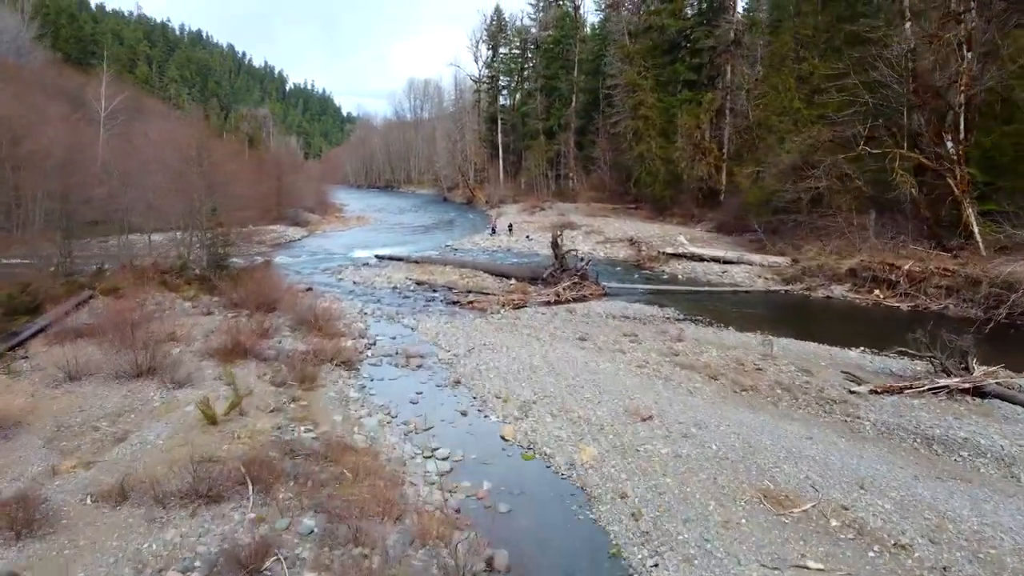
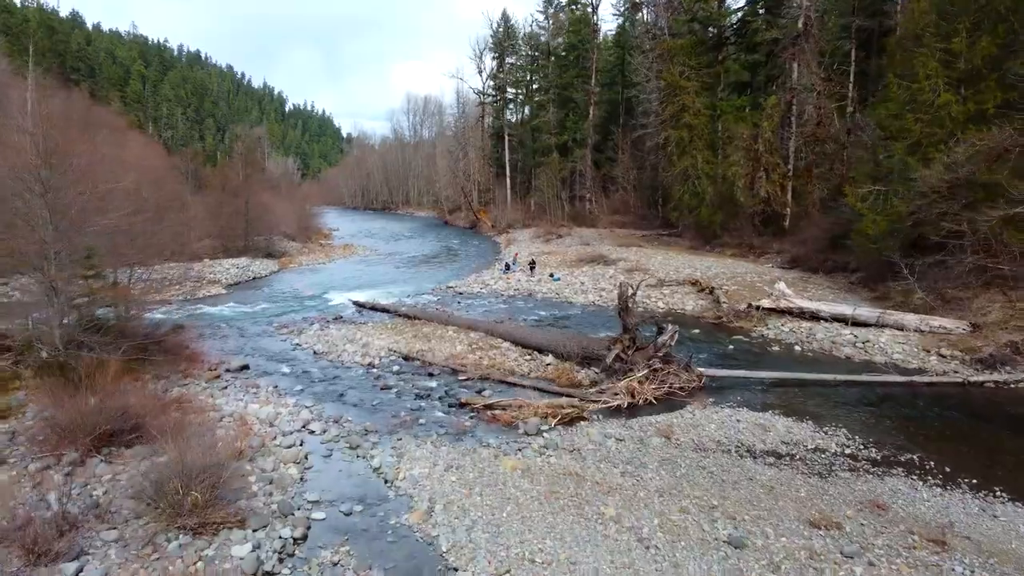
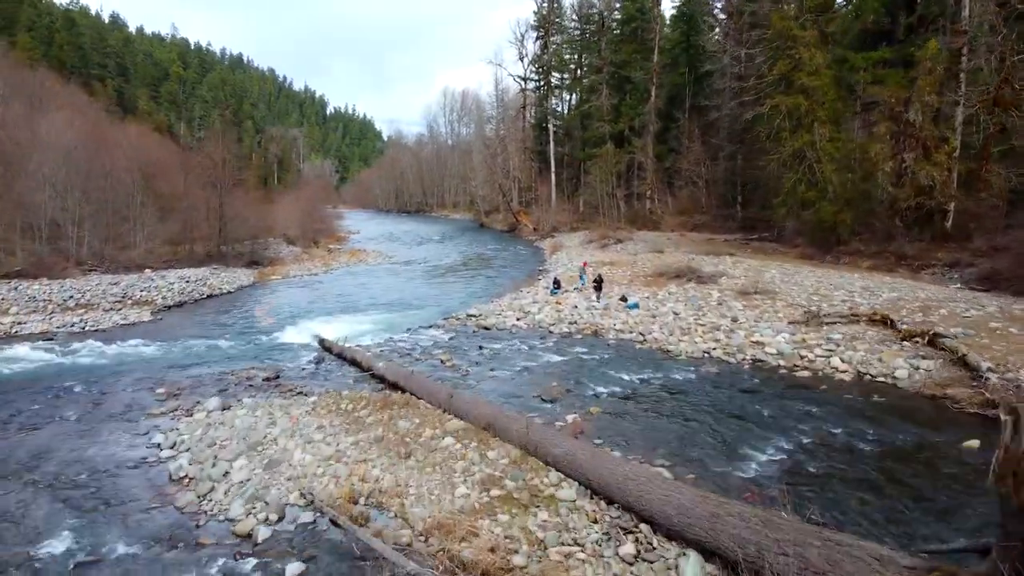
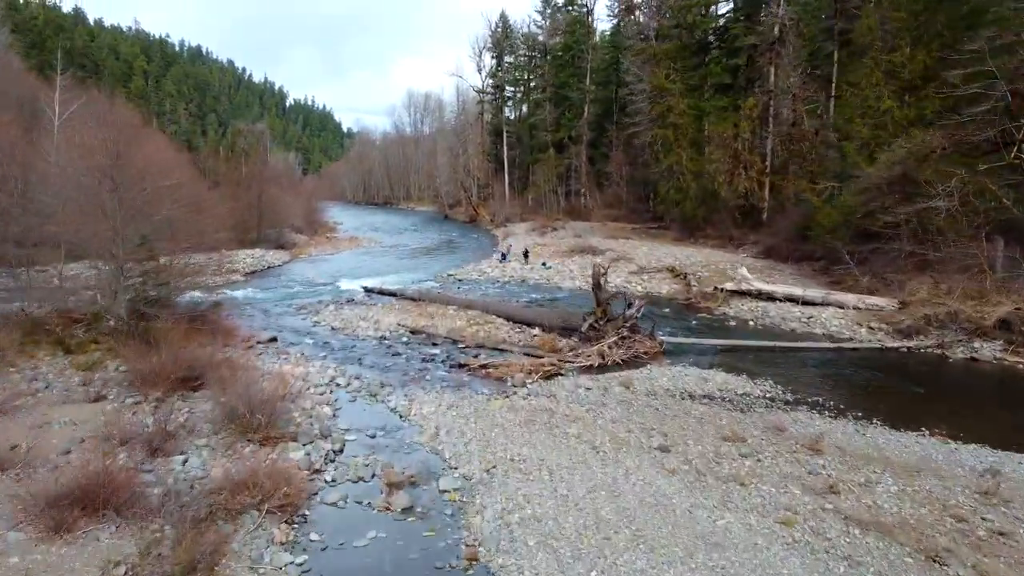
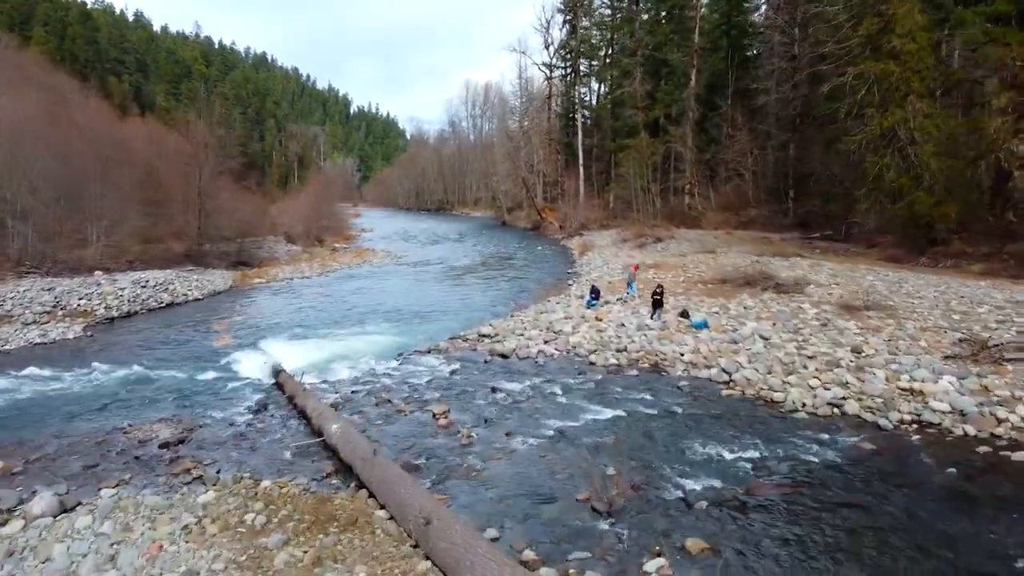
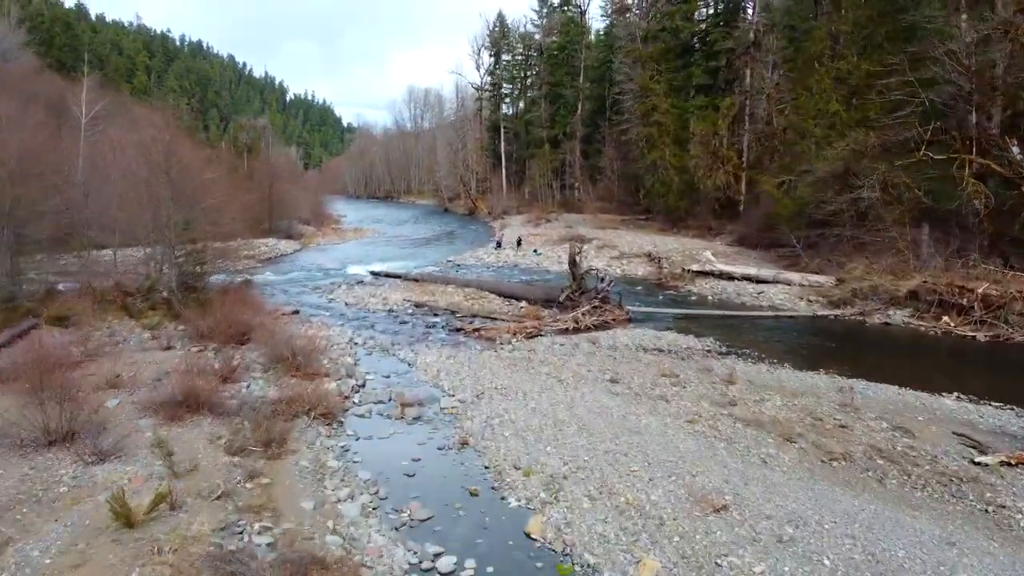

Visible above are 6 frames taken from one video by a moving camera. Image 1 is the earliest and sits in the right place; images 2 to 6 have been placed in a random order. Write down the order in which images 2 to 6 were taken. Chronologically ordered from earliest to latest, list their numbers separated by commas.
6, 4, 2, 3, 5
